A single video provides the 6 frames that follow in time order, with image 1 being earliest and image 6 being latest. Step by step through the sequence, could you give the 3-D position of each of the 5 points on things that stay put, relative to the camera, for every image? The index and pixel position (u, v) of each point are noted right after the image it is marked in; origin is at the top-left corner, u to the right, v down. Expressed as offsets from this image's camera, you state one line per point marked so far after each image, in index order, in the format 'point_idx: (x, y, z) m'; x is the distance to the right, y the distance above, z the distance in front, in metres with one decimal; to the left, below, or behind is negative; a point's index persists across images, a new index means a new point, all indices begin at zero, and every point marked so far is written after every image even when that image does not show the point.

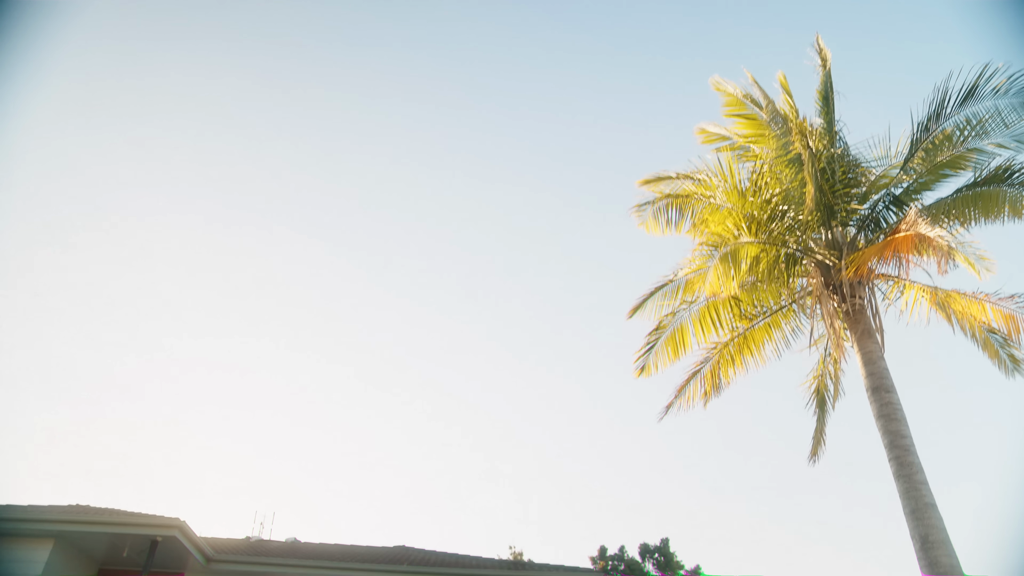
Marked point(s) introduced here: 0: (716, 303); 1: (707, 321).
0: (+2.4, -0.1, +9.5) m
1: (+2.3, -0.3, +9.5) m
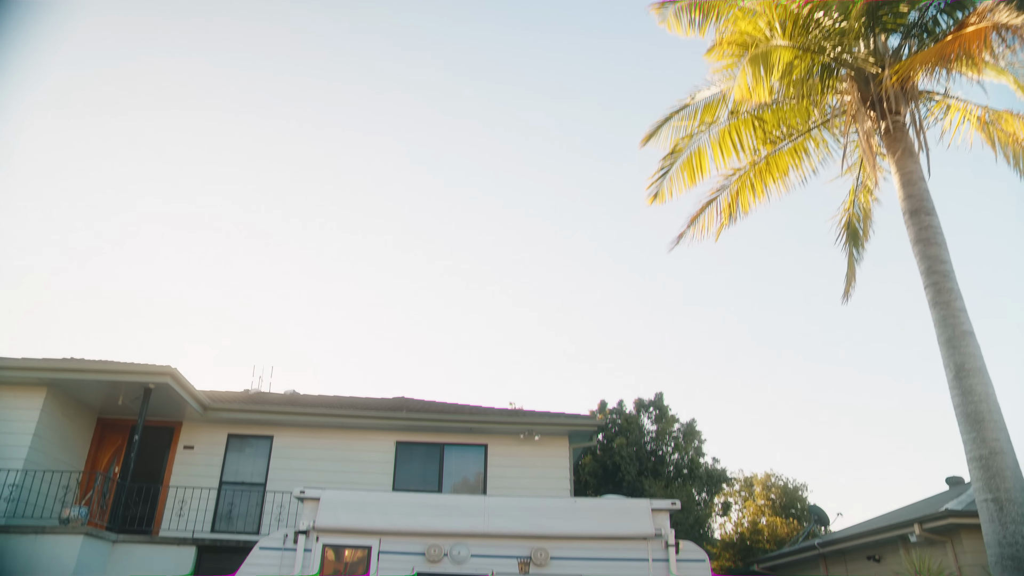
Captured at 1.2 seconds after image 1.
0: (+2.5, +1.8, +8.7) m
1: (+2.4, +1.6, +8.8) m
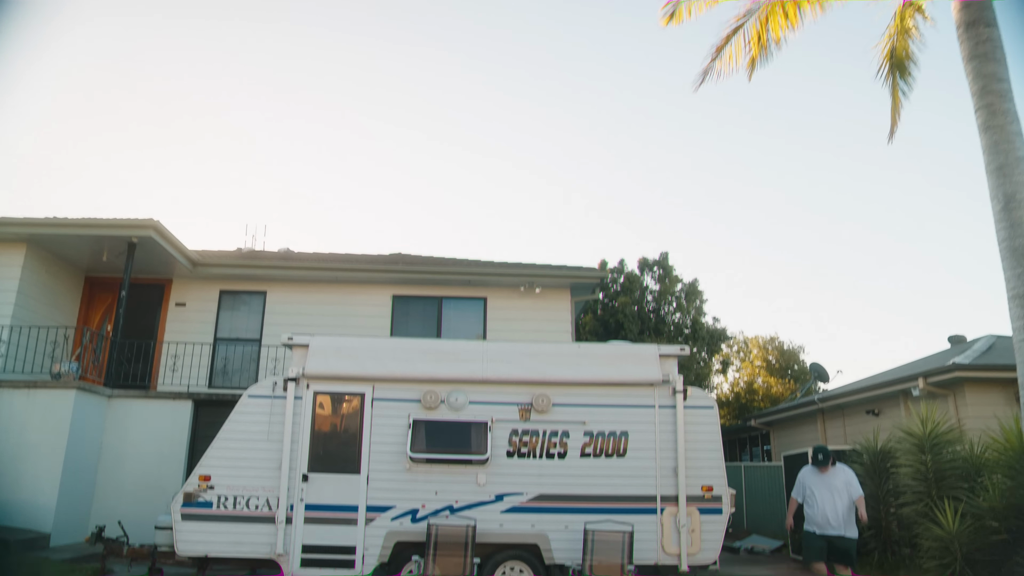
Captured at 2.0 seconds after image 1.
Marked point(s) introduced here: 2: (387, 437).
0: (+2.4, +3.4, +7.7) m
1: (+2.3, +3.2, +7.8) m
2: (-1.1, -1.3, +6.9) m
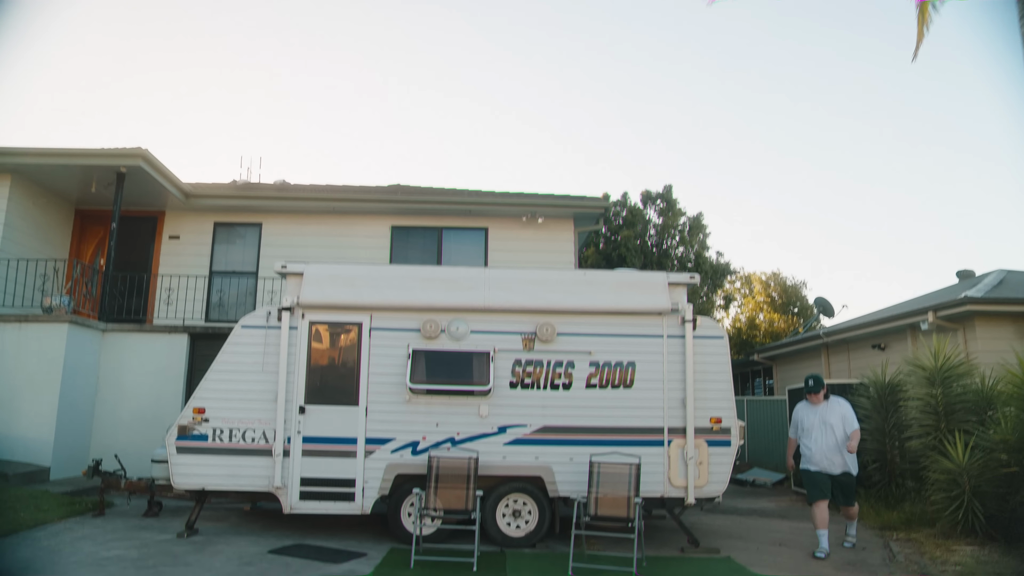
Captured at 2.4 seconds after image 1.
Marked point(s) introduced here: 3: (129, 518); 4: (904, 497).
0: (+2.5, +4.1, +7.2) m
1: (+2.4, +3.9, +7.3) m
2: (-1.0, -0.7, +6.7) m
3: (-3.6, -2.2, +7.6) m
4: (+4.7, -2.5, +9.7) m
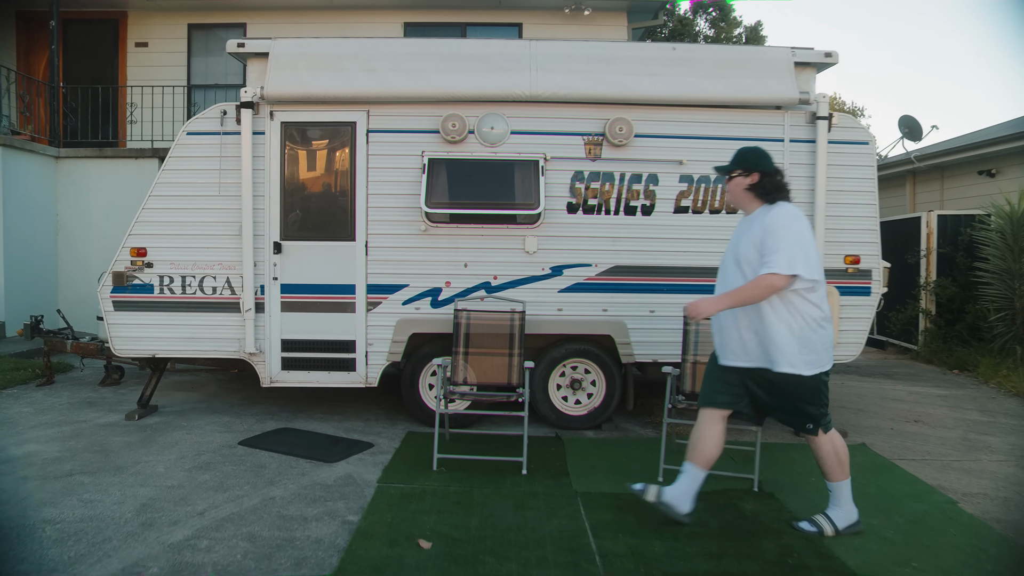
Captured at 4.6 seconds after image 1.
0: (+2.7, +5.3, +4.2) m
1: (+2.7, +5.1, +4.3) m
2: (-0.7, +0.6, +4.7) m
3: (-3.2, -0.8, +6.1) m
4: (+5.2, -0.6, +7.8) m
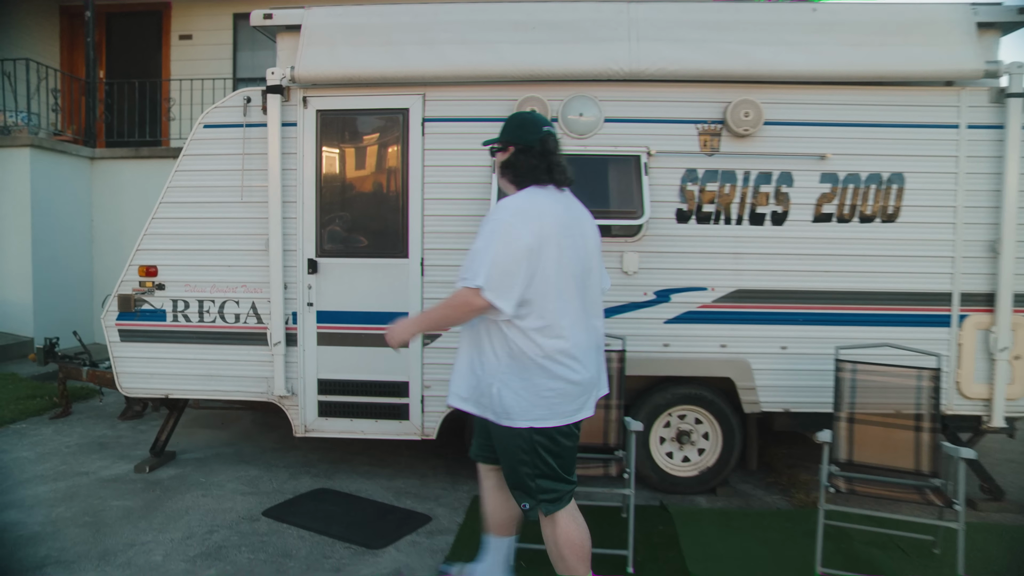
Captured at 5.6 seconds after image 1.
0: (+3.1, +5.2, +3.0) m
1: (+3.1, +5.0, +3.1) m
2: (-0.3, +0.4, +3.8) m
3: (-2.7, -0.9, +5.3) m
4: (+5.8, -0.8, +6.5) m
